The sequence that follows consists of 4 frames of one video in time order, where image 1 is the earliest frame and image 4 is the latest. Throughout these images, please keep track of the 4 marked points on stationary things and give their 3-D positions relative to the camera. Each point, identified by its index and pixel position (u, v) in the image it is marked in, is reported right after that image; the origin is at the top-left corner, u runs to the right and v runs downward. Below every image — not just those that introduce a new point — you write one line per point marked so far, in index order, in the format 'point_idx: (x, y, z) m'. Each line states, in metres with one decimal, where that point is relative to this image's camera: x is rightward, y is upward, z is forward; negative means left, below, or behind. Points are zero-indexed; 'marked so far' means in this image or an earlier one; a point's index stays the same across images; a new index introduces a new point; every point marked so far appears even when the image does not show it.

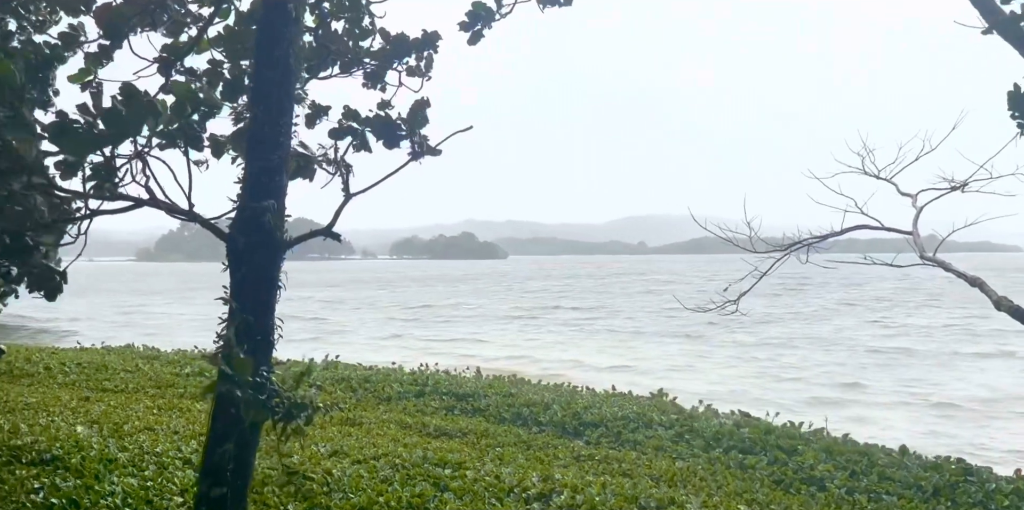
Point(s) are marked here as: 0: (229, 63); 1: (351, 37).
0: (-1.5, +1.0, +5.7) m
1: (-0.9, +1.2, +6.0) m
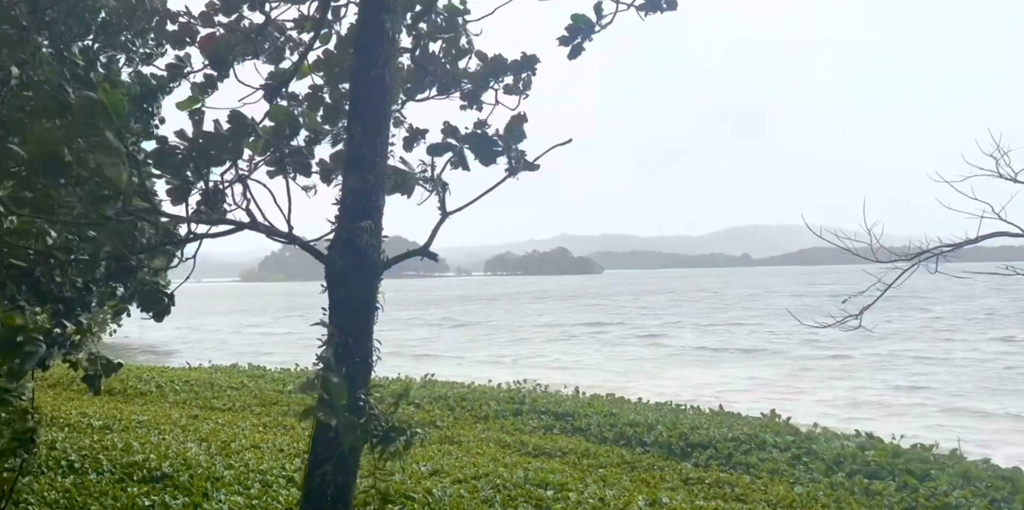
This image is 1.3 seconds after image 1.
0: (-1.0, +0.9, +5.7) m
1: (-0.4, +1.1, +6.0) m
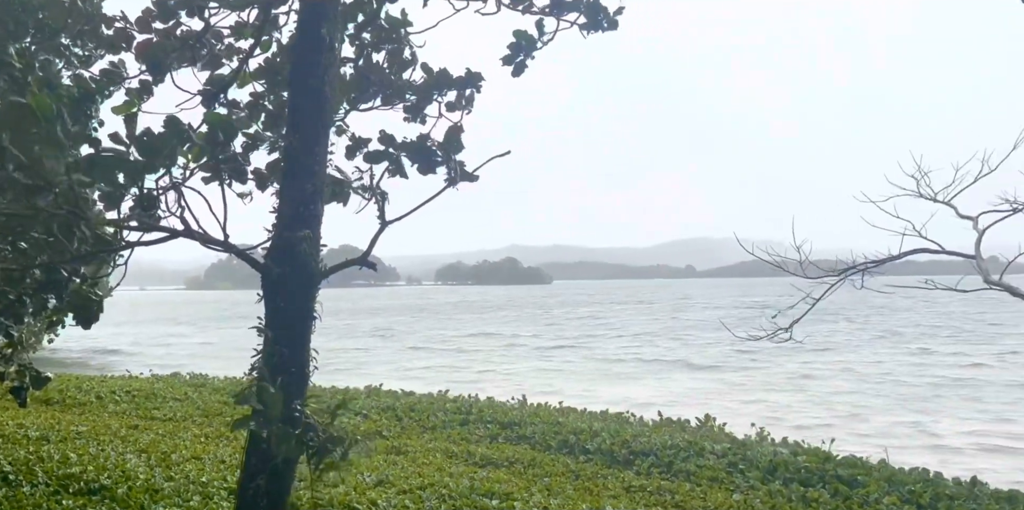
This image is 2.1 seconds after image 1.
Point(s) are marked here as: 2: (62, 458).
0: (-1.3, +0.9, +5.6) m
1: (-0.7, +1.0, +5.9) m
2: (-5.0, -2.3, +11.8) m
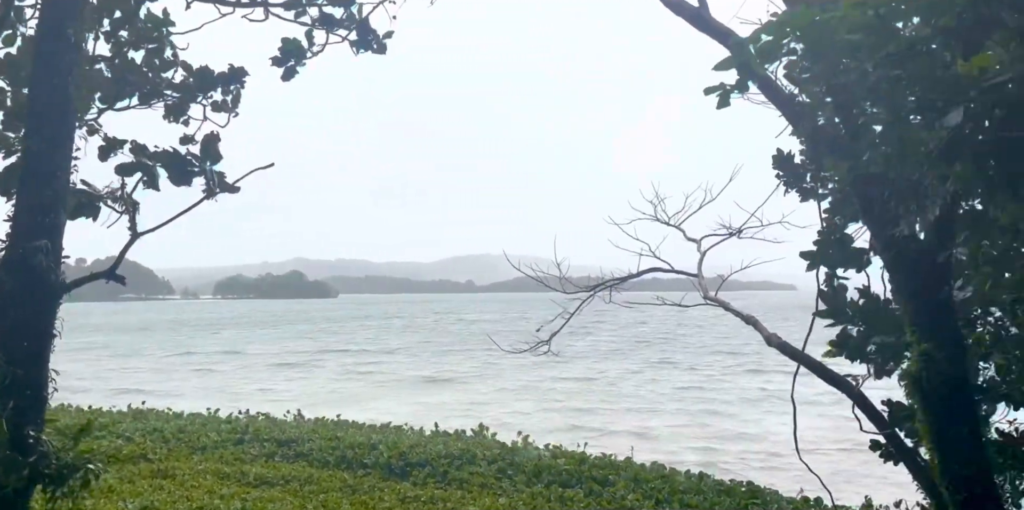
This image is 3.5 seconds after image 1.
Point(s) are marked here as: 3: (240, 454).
0: (-2.5, +0.8, +5.3) m
1: (-1.9, +1.0, +5.7) m
2: (-7.4, -2.4, +10.6) m
3: (-3.3, -2.4, +13.0) m
